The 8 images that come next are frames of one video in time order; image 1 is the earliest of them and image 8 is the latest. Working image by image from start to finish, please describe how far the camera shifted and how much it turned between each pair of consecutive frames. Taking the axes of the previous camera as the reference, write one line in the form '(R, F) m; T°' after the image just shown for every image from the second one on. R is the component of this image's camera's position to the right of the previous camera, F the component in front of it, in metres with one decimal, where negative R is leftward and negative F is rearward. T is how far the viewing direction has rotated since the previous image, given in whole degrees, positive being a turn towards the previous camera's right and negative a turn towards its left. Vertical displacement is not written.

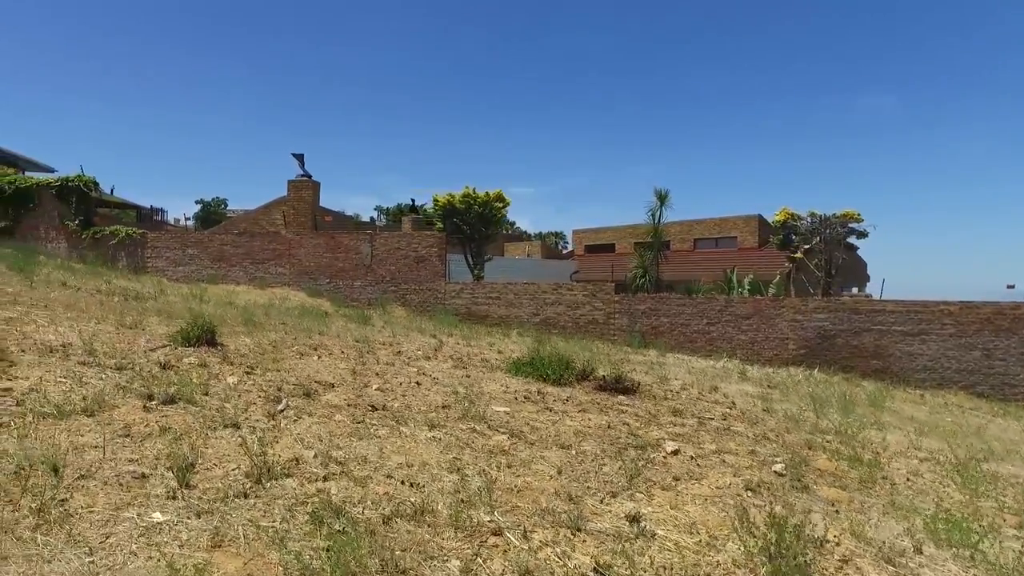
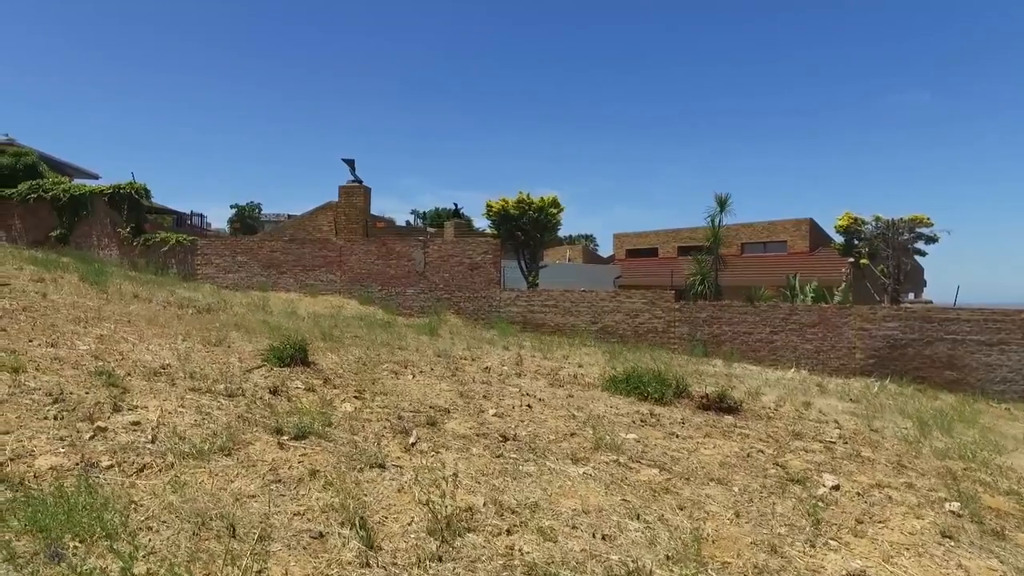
(-0.9, +0.4) m; -1°
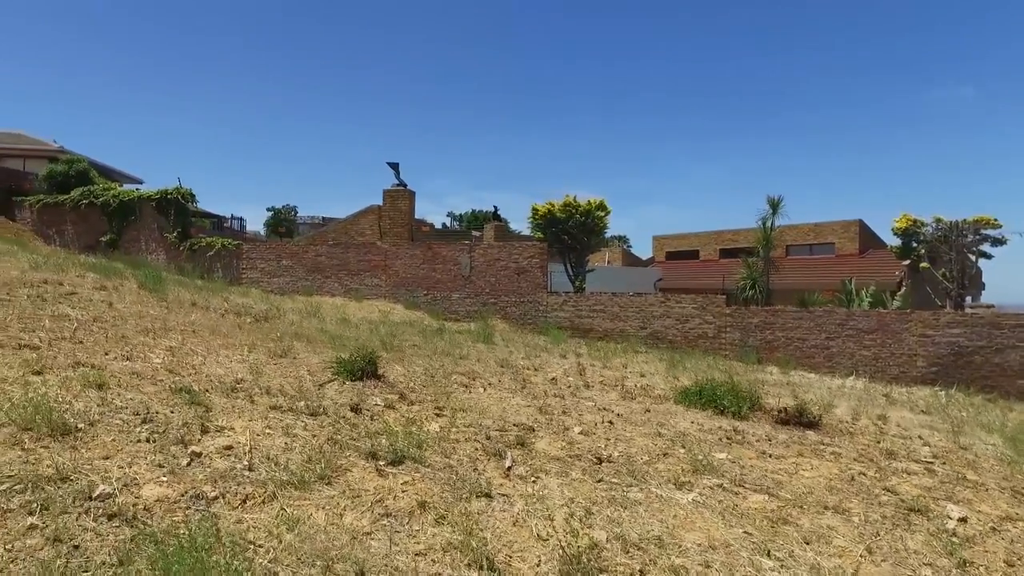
(-0.5, +0.2) m; -2°
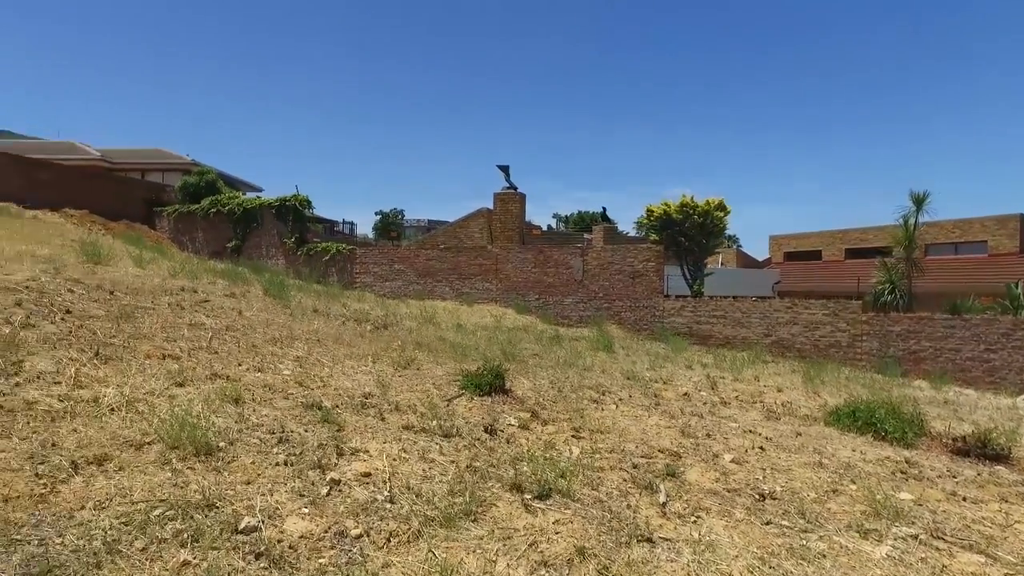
(-0.3, +0.4) m; -8°
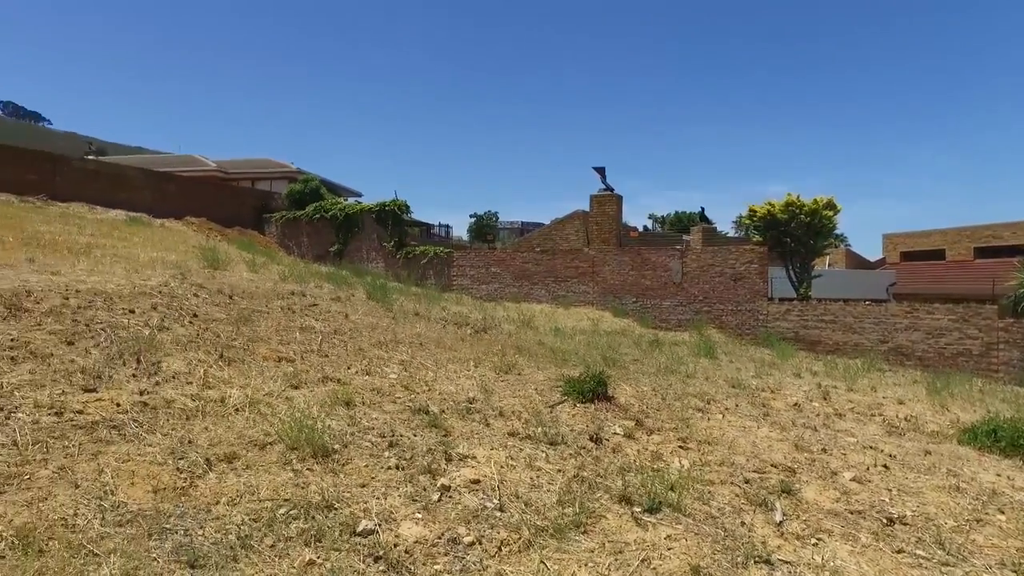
(-0.1, 0.0) m; -7°
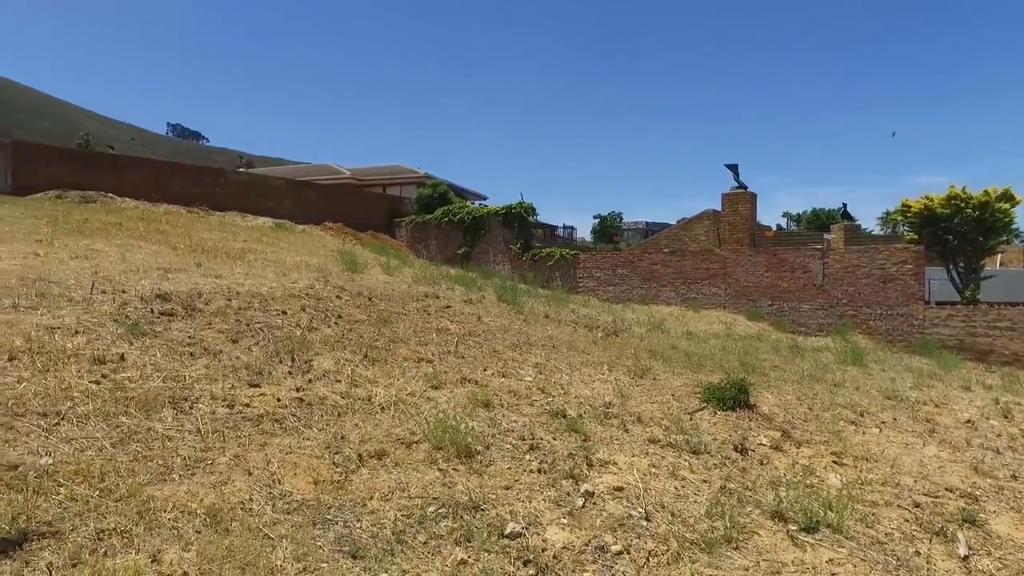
(-0.1, 0.0) m; -10°
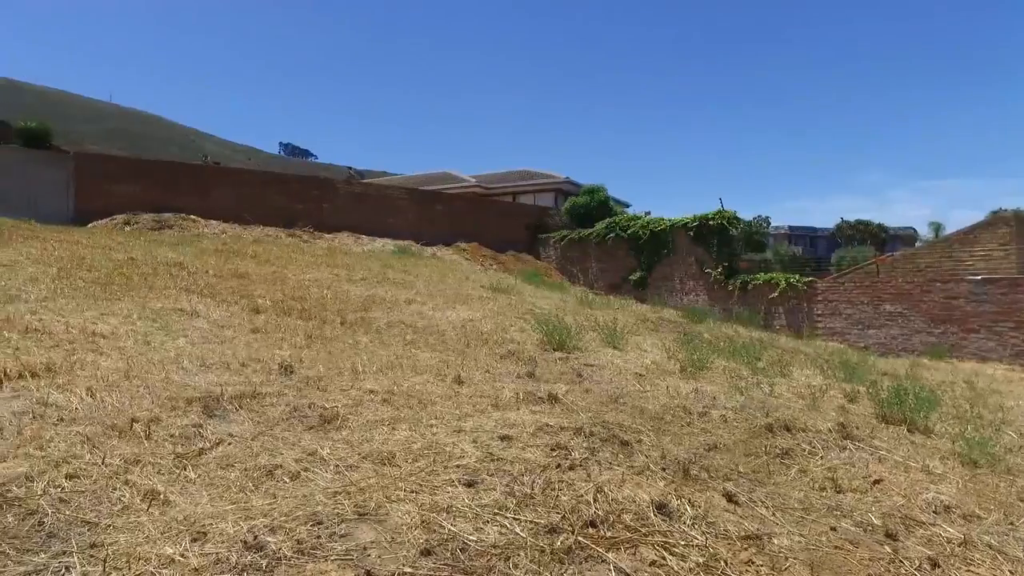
(+0.9, 0.0) m; -7°
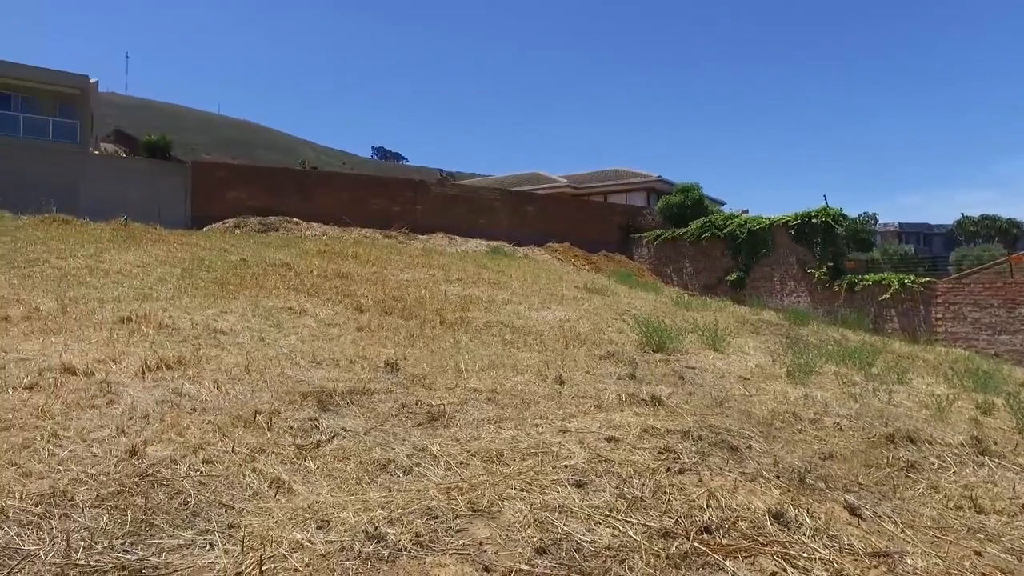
(-0.1, 0.0) m; -7°
